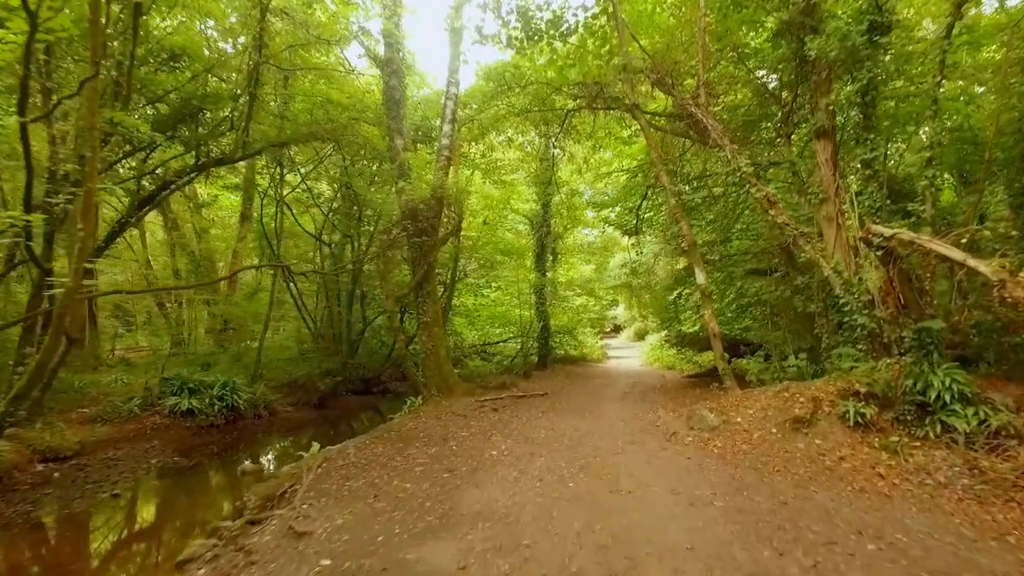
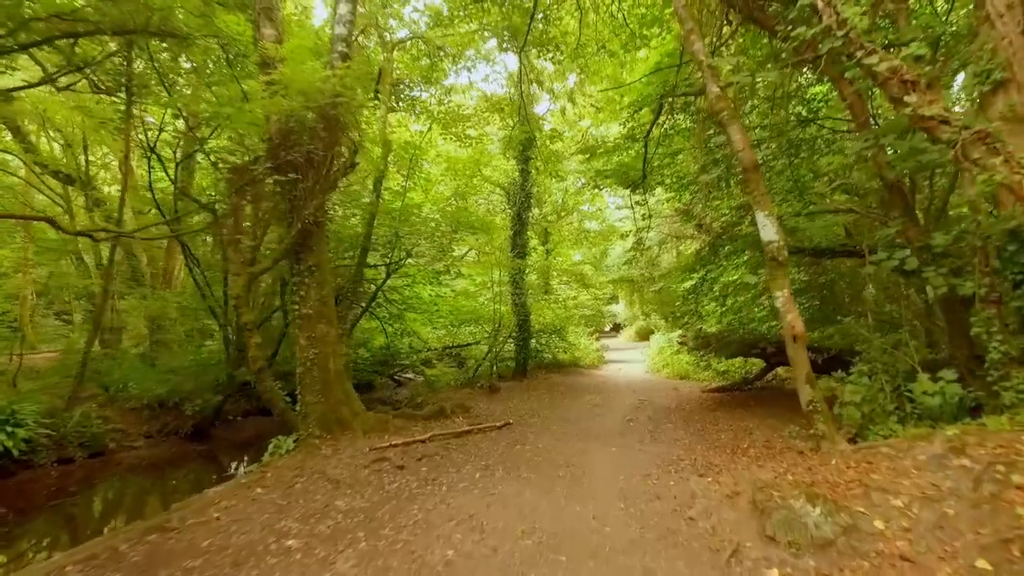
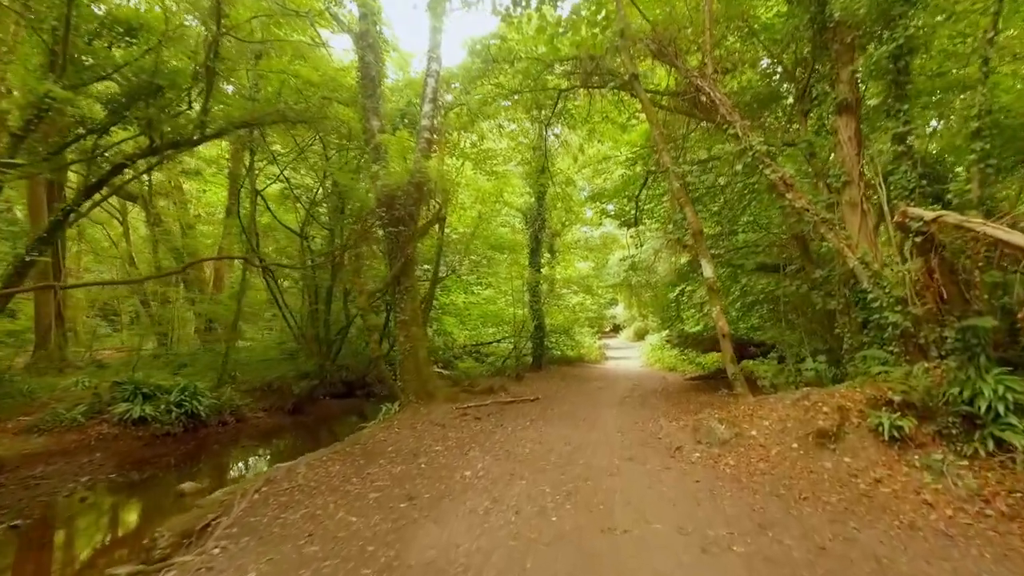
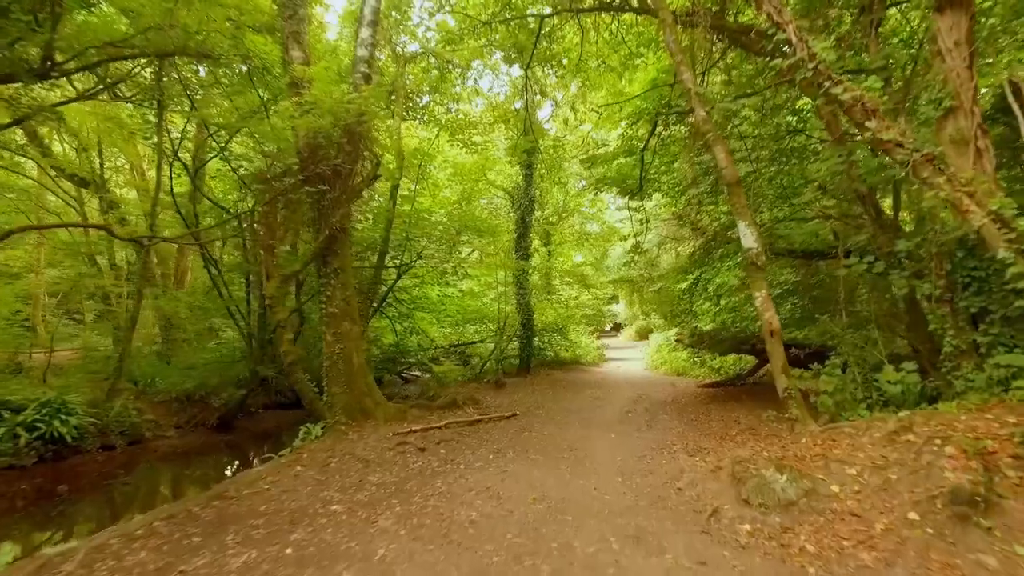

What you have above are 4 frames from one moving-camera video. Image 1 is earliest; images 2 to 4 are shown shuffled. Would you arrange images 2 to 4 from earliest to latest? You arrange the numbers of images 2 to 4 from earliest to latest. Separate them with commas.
3, 4, 2
